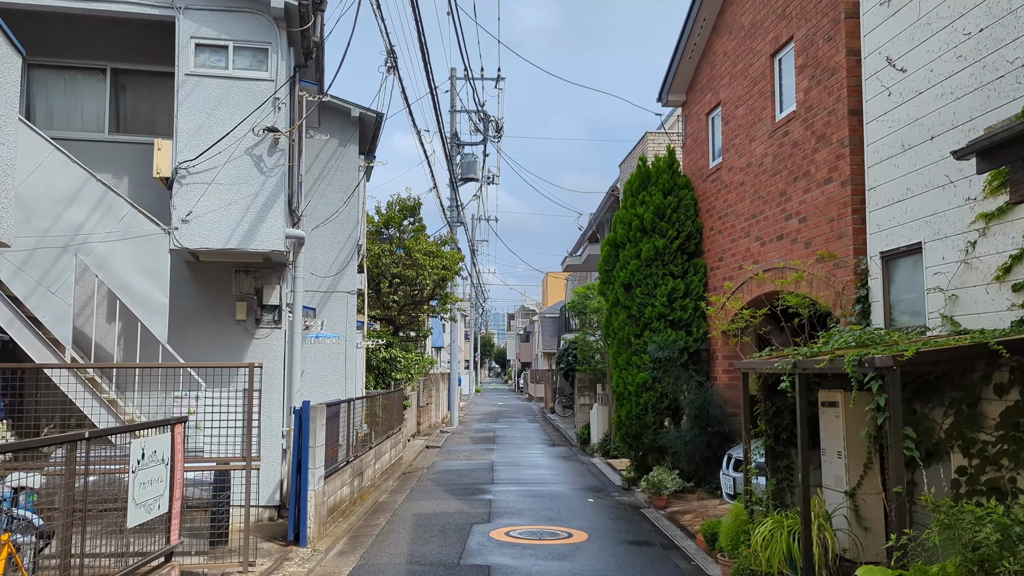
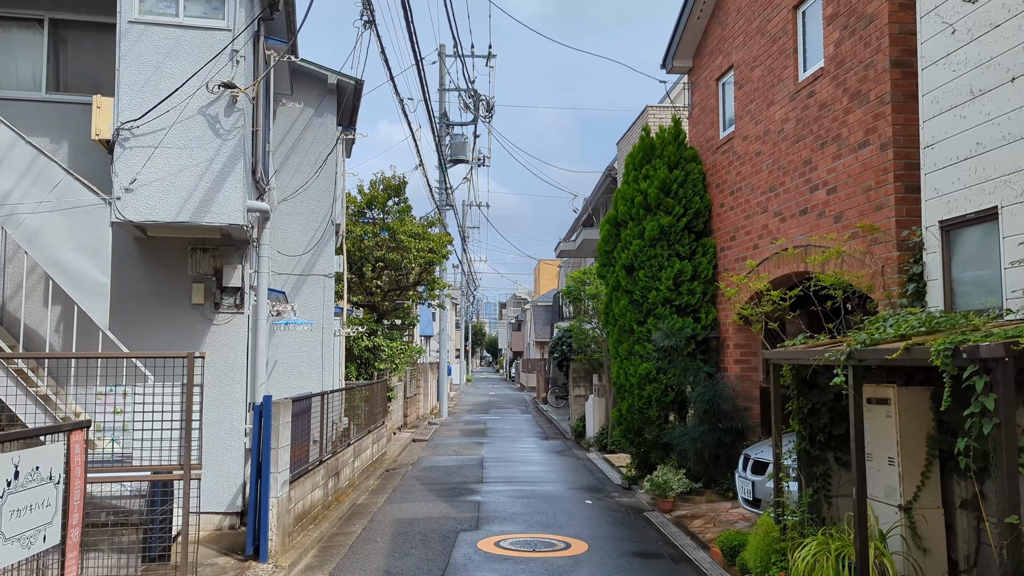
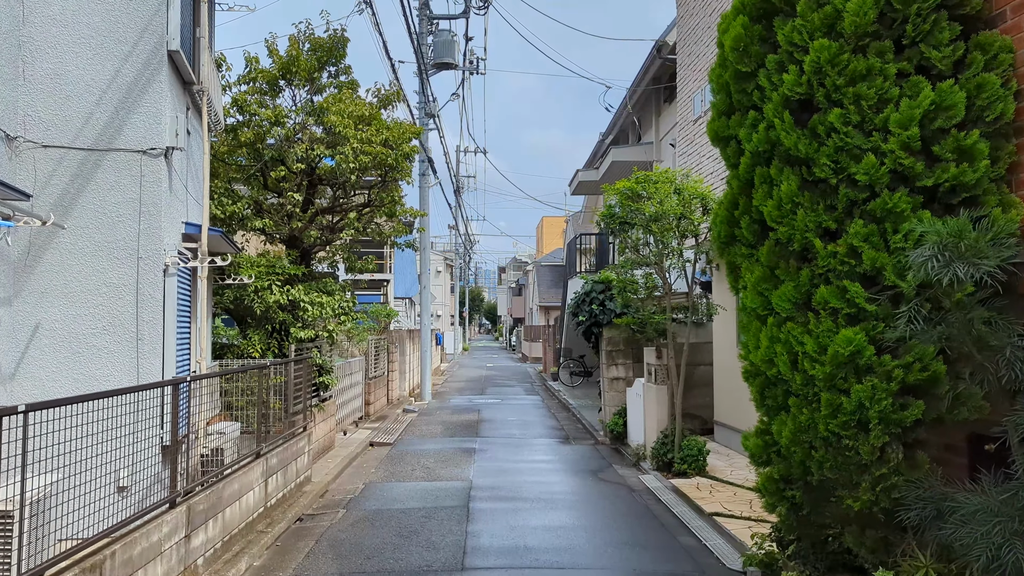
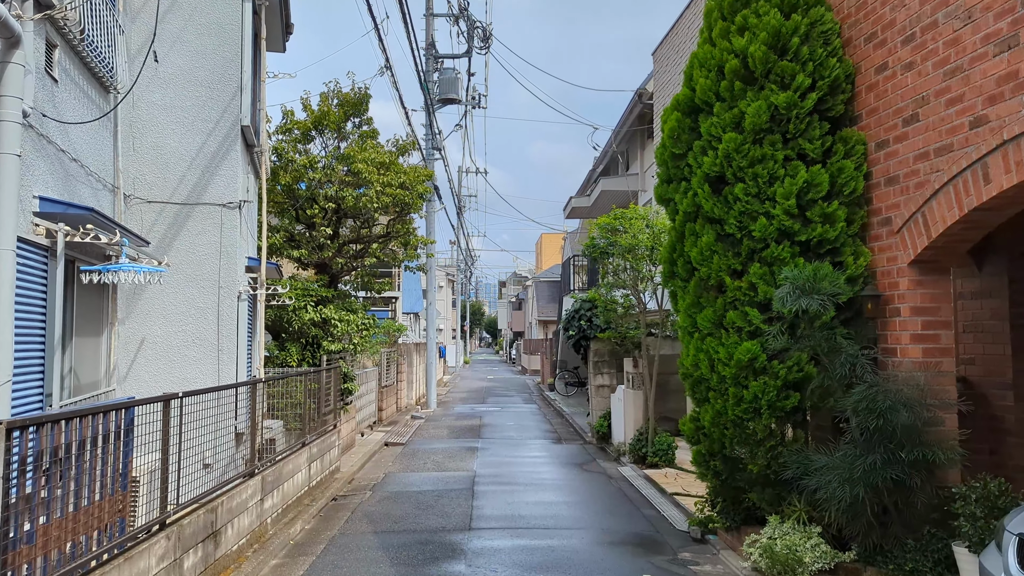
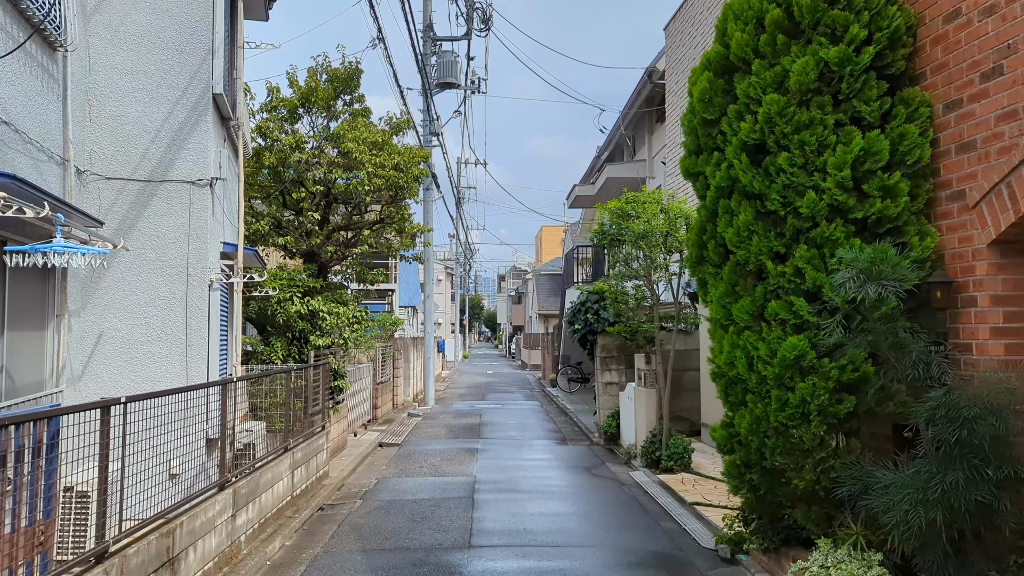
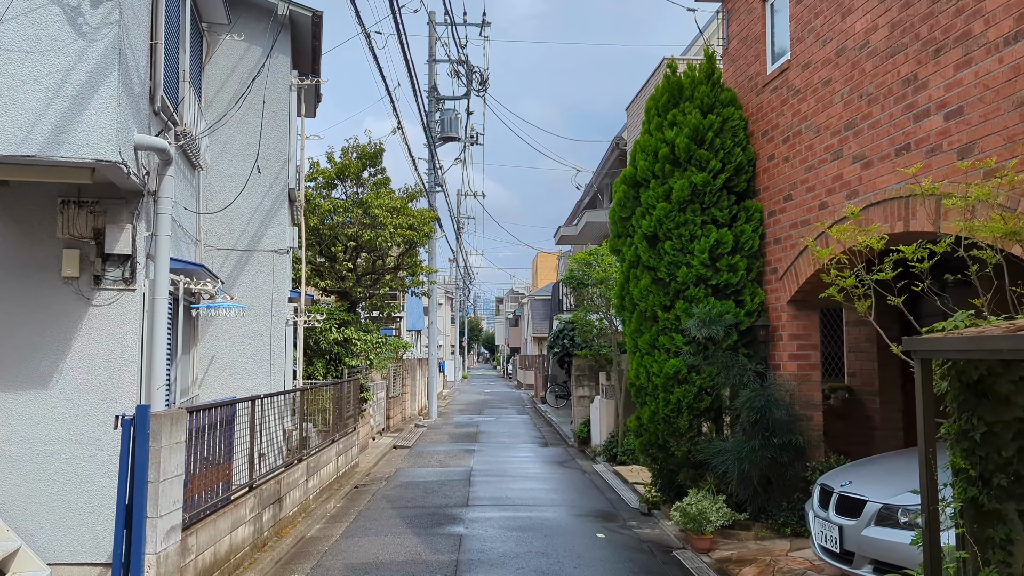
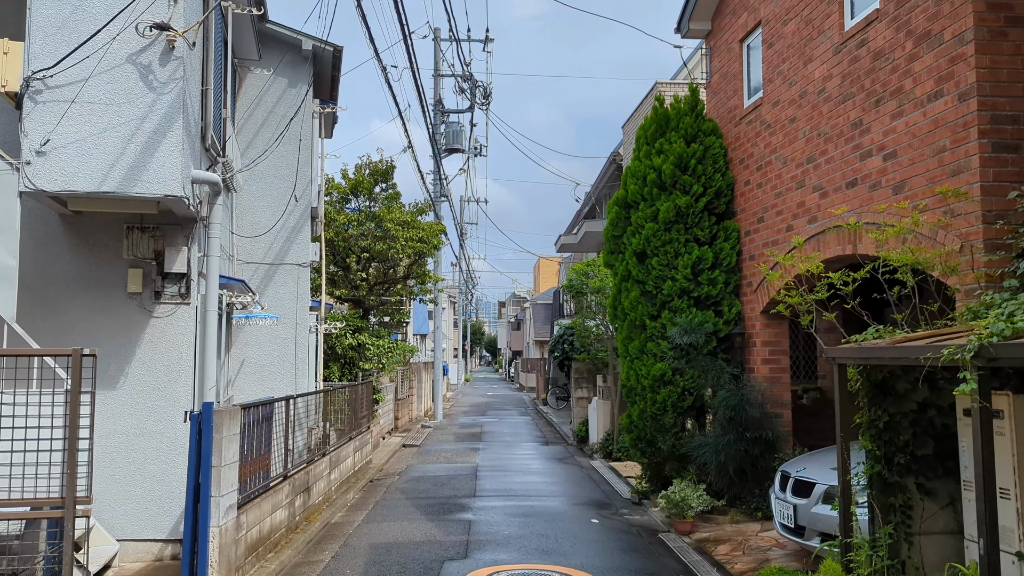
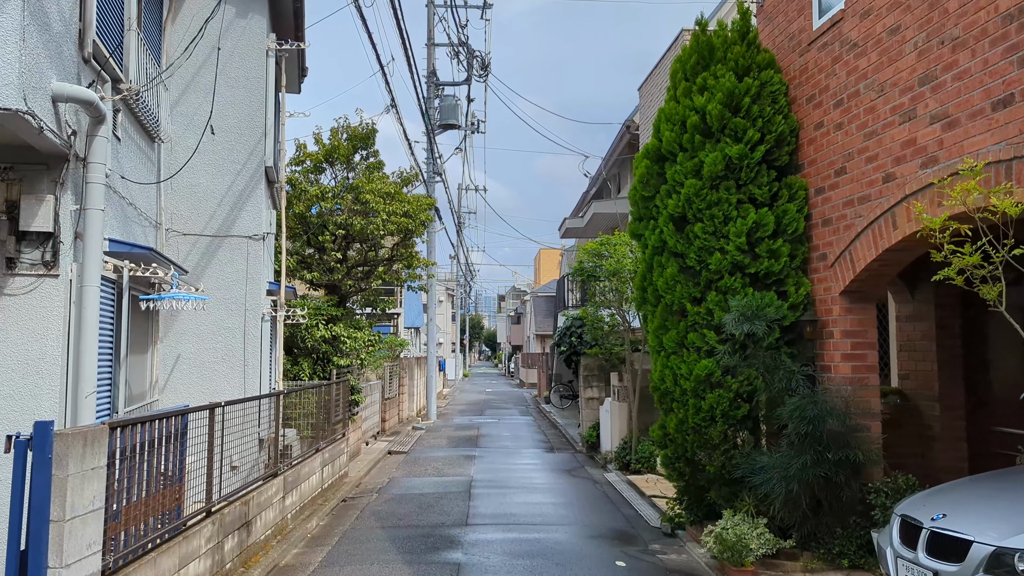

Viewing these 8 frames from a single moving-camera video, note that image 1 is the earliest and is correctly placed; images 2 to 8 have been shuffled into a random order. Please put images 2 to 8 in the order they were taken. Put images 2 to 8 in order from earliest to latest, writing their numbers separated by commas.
2, 7, 6, 8, 4, 5, 3
